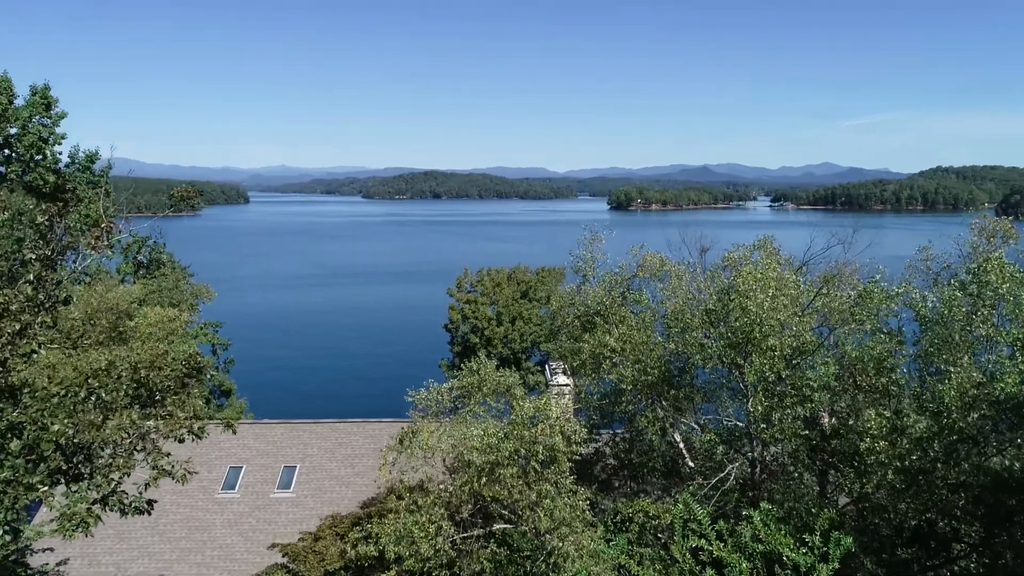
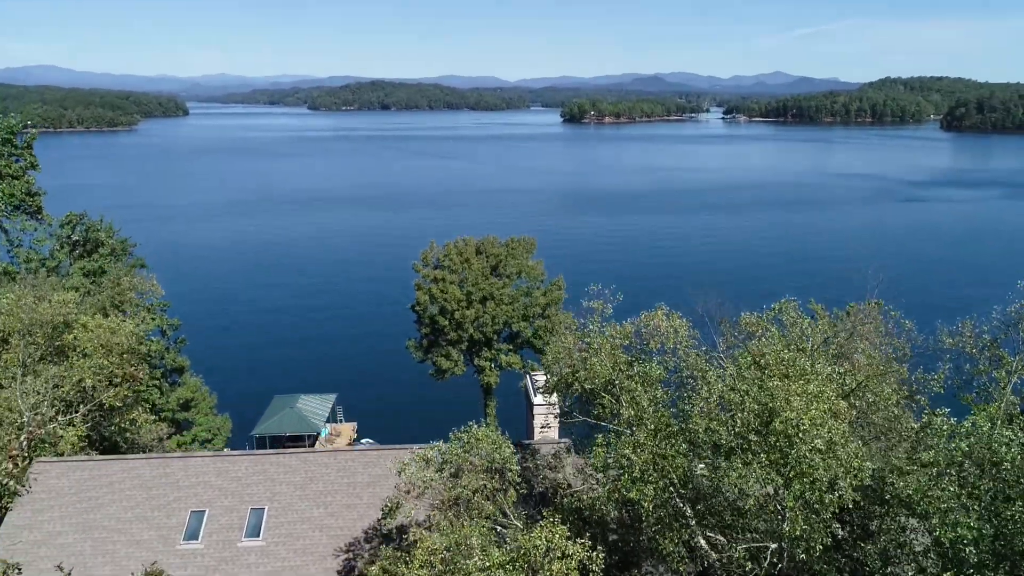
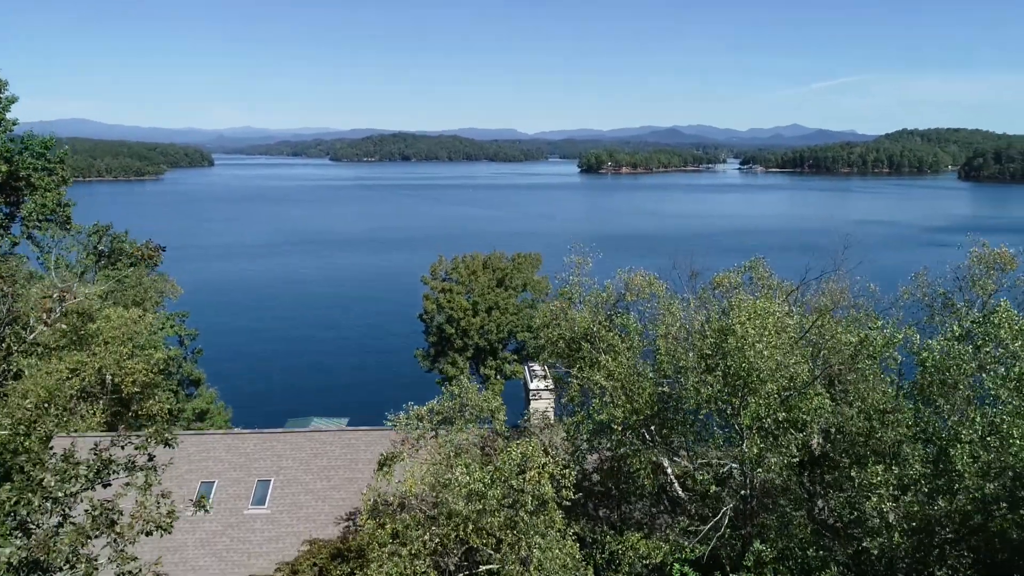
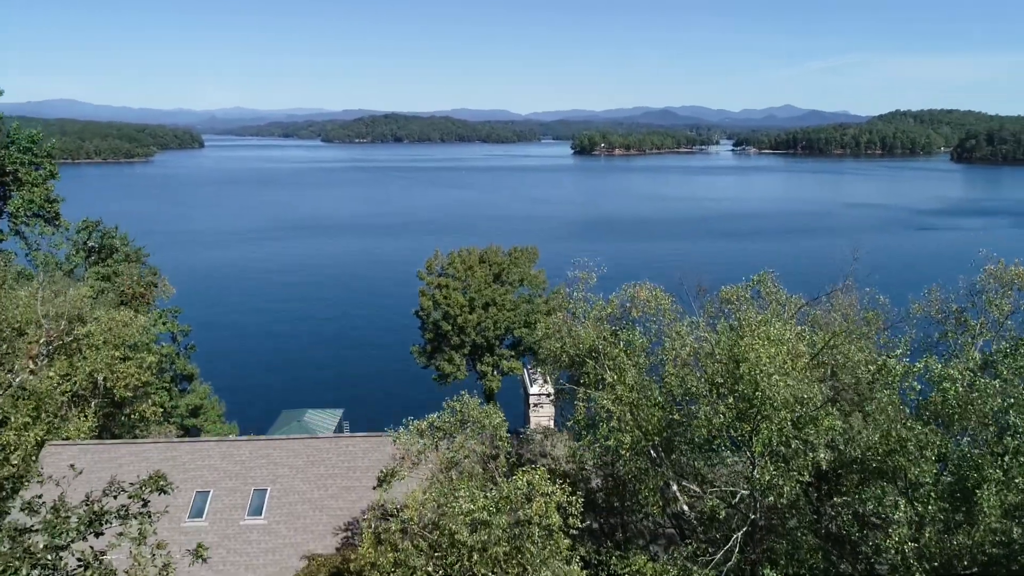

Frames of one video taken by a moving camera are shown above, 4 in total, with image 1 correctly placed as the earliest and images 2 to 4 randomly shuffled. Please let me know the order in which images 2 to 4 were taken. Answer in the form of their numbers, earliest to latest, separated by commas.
3, 4, 2
